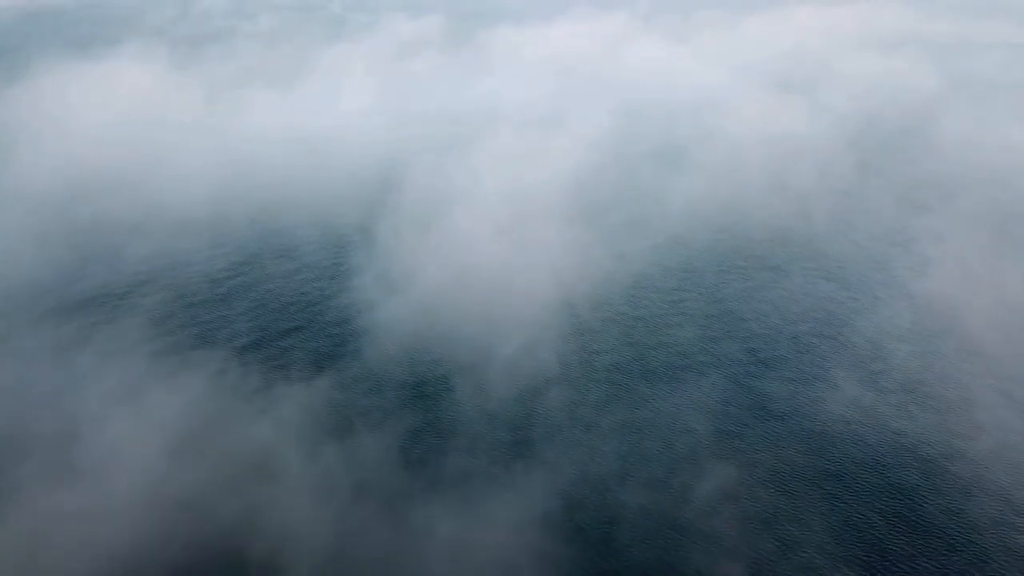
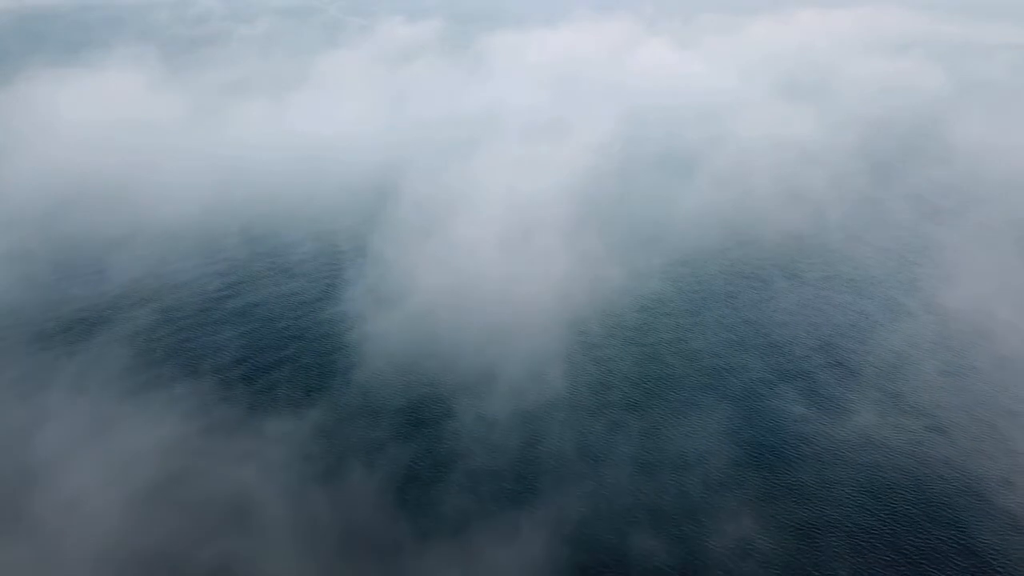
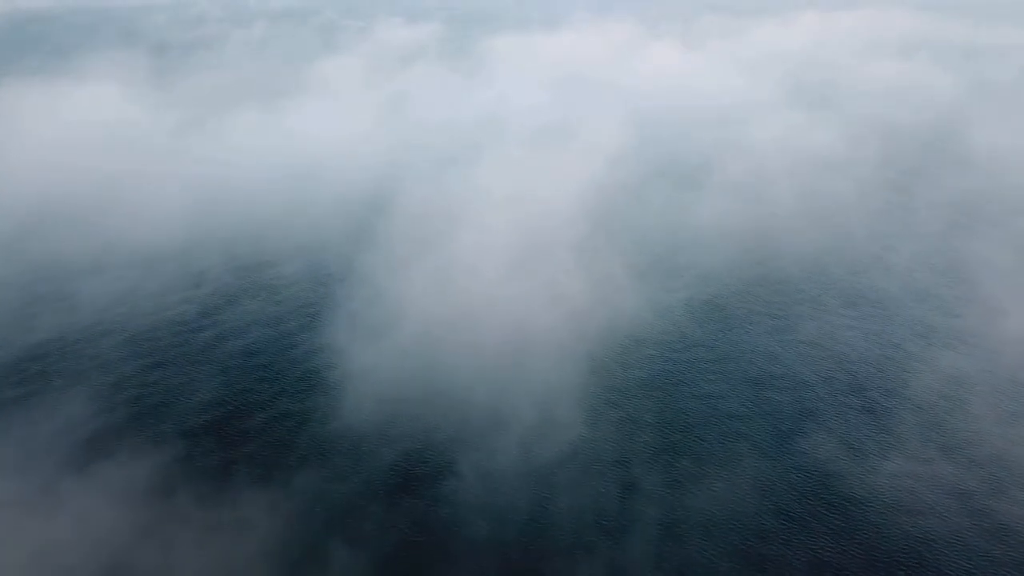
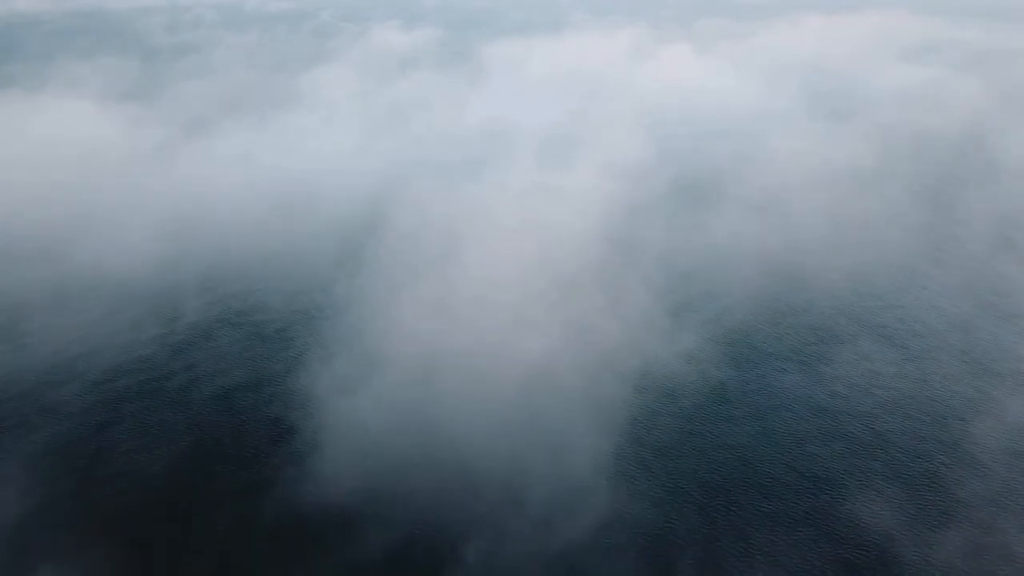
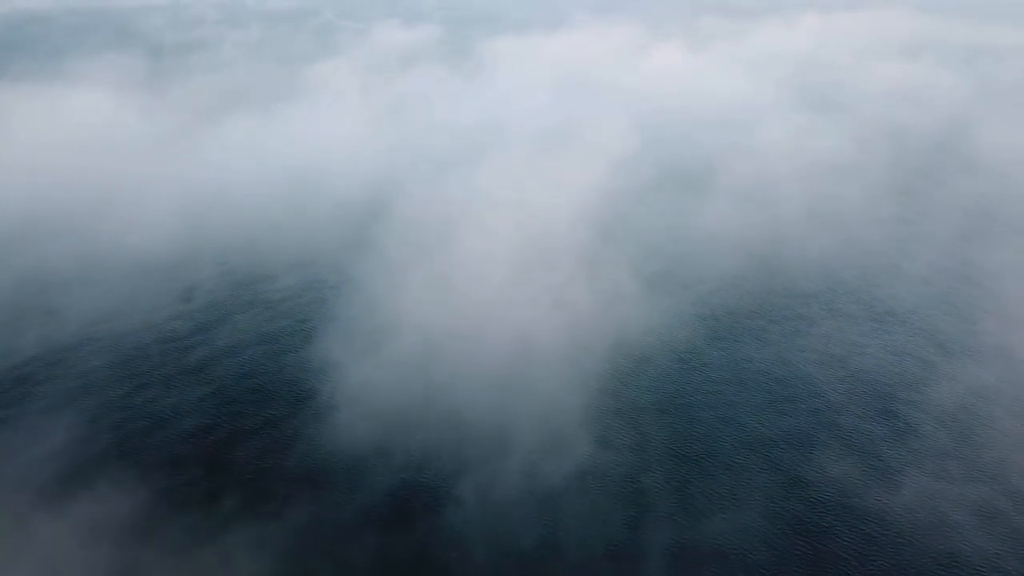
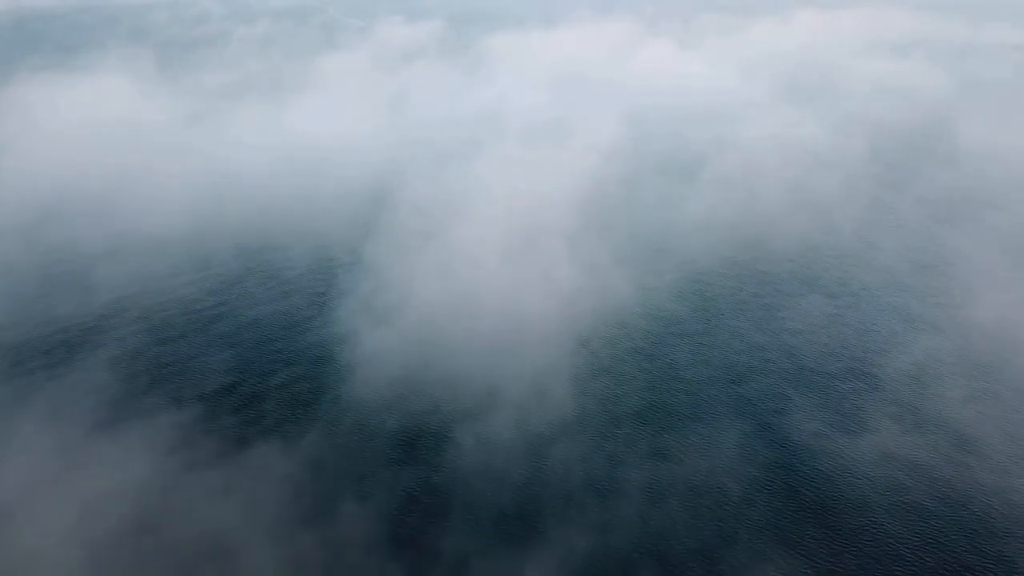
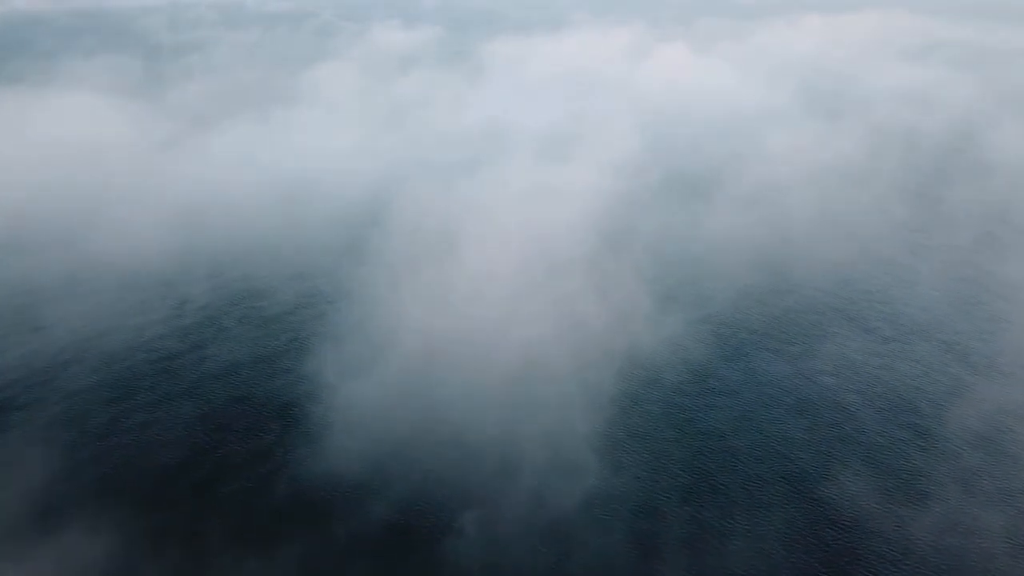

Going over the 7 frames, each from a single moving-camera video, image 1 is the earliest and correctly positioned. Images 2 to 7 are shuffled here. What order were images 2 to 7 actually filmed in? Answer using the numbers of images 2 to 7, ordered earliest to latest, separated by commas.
2, 6, 3, 5, 7, 4
